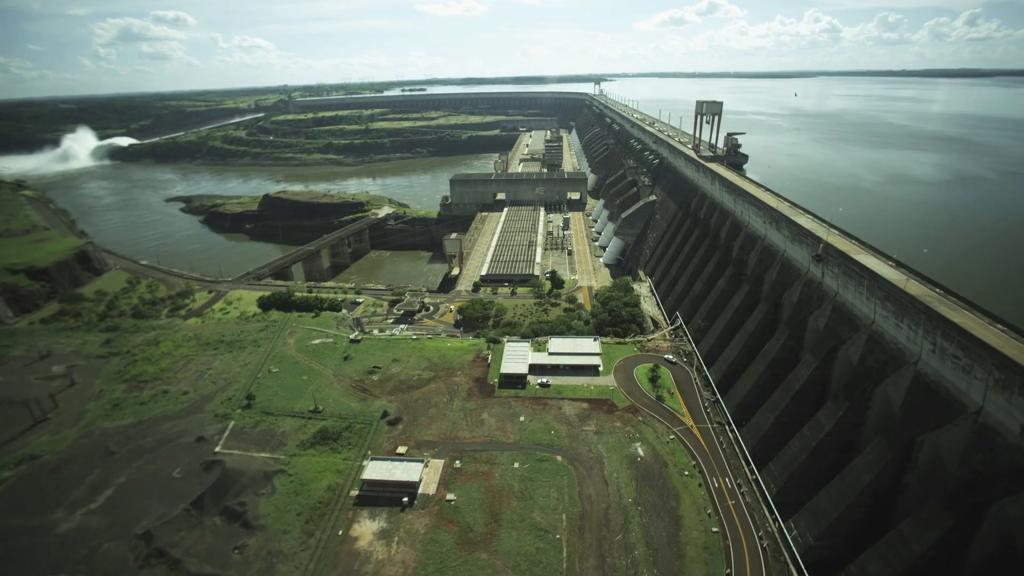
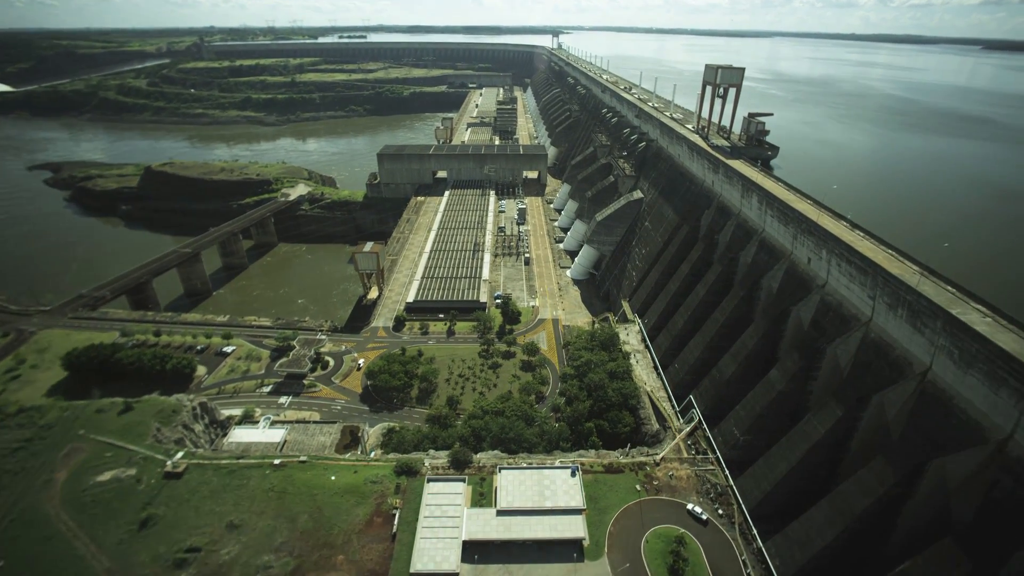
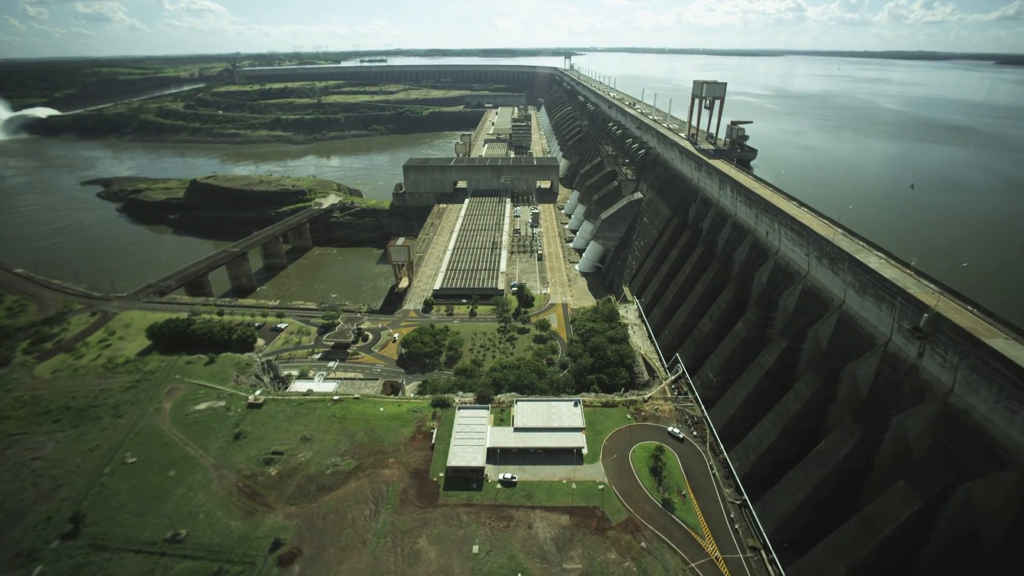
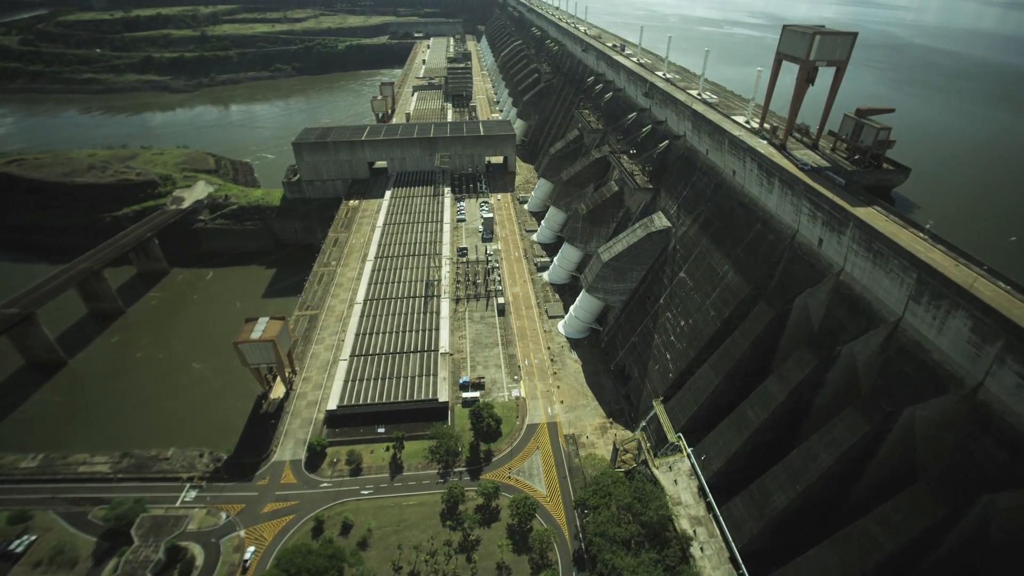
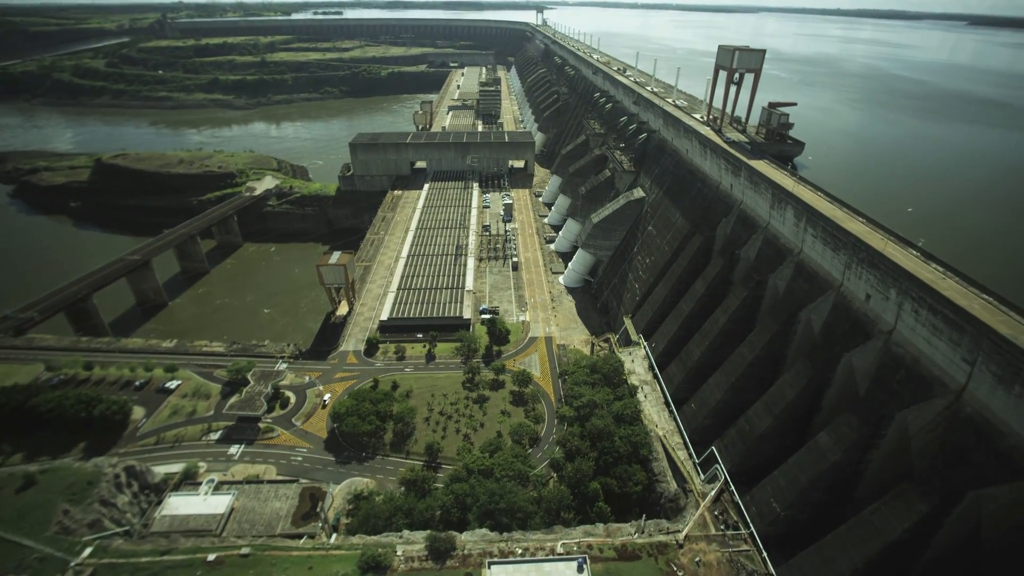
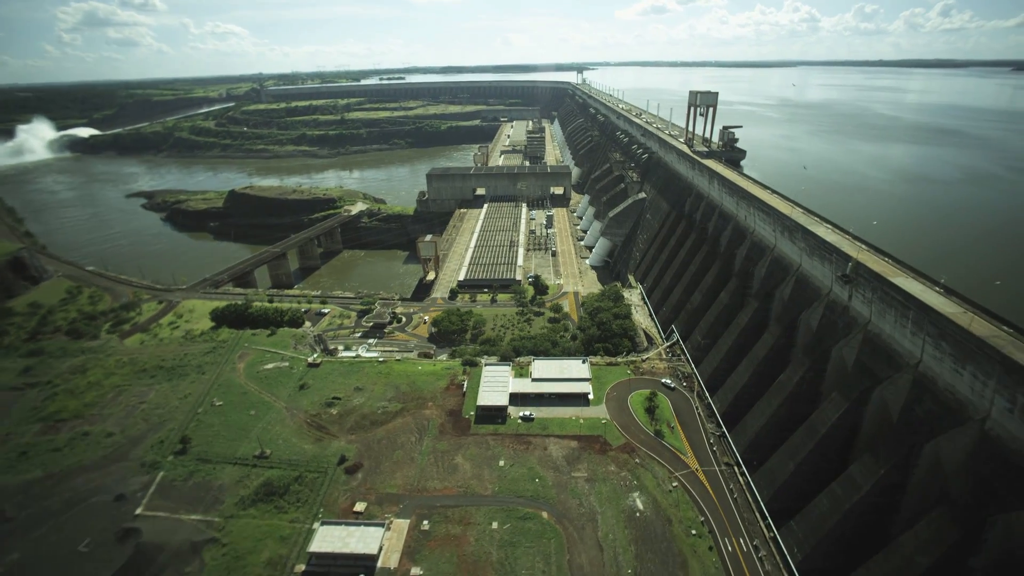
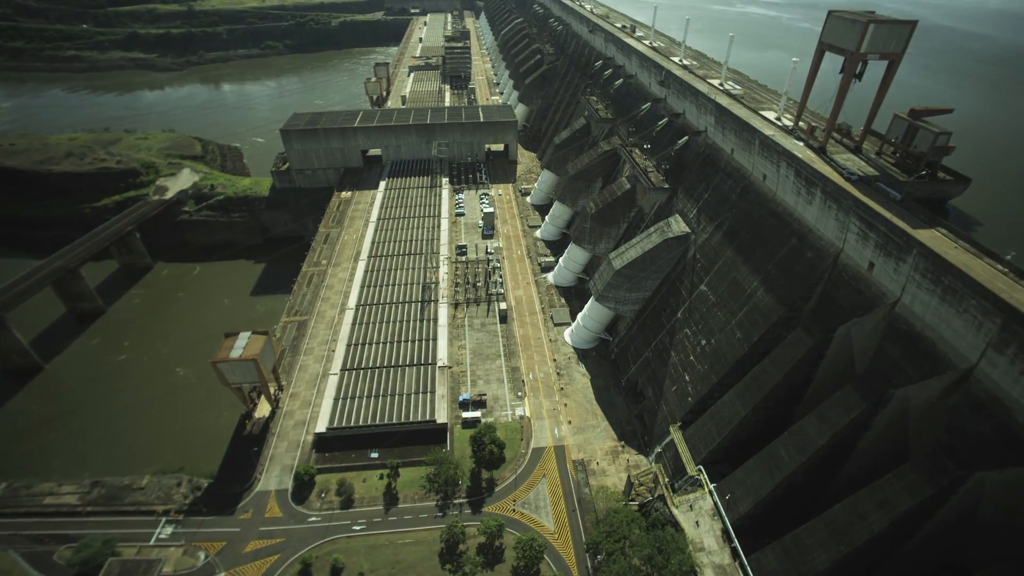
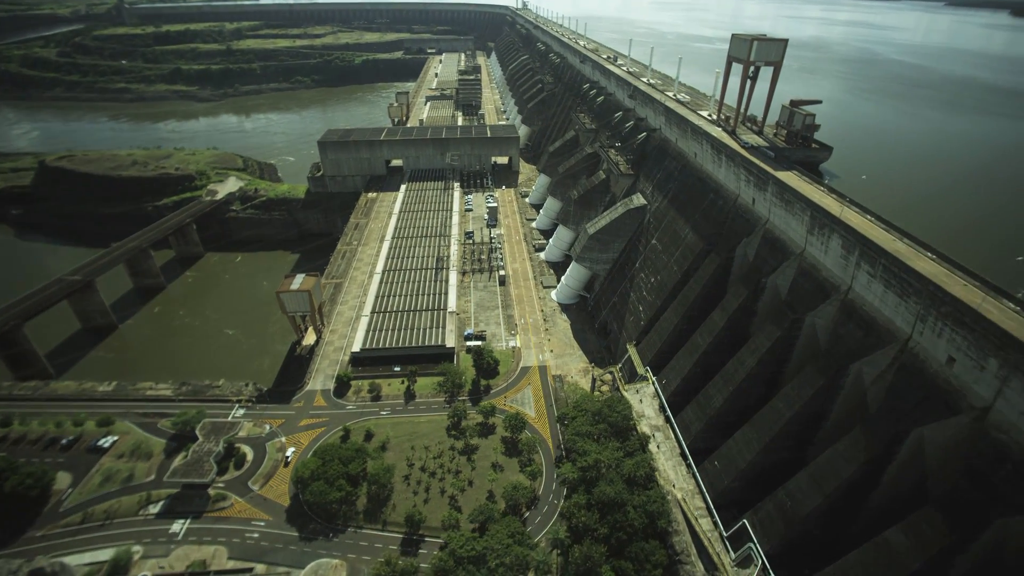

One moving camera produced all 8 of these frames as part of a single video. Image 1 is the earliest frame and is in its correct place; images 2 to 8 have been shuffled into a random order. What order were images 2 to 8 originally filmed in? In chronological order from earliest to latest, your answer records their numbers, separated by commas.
6, 3, 2, 5, 8, 4, 7
